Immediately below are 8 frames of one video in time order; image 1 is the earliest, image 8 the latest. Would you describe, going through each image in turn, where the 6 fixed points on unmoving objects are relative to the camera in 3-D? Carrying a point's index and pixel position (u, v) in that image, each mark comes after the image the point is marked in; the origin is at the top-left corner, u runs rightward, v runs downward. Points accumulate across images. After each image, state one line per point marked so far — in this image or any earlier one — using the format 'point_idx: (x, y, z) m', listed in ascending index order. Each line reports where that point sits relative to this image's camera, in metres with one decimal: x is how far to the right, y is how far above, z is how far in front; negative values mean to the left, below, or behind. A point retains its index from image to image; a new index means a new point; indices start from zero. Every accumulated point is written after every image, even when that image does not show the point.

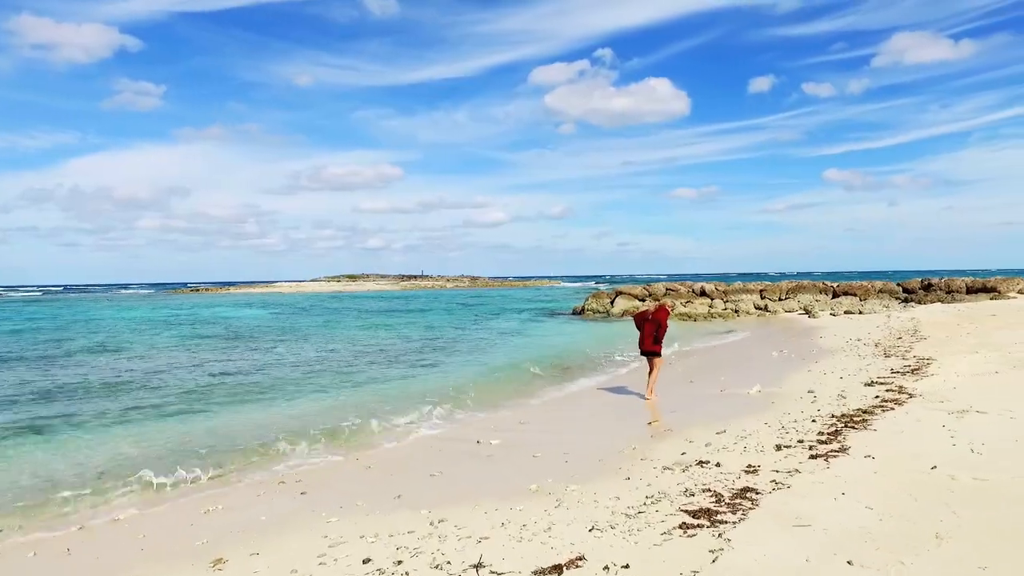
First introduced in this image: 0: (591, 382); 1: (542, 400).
0: (+2.1, -2.5, +16.1) m
1: (+0.7, -2.5, +13.8) m
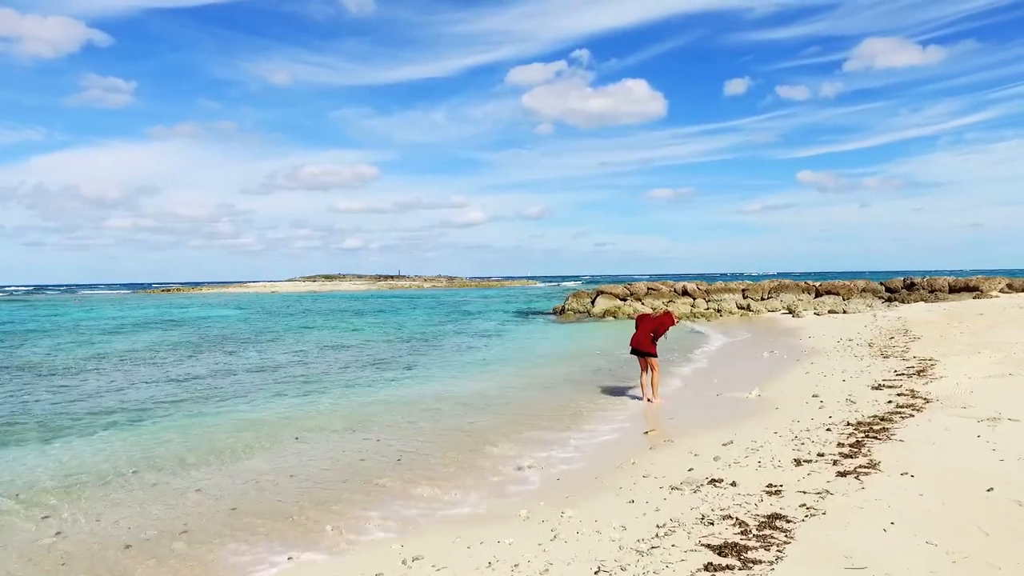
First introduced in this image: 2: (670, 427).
0: (+1.6, -2.5, +15.2) m
1: (+0.4, -2.4, +12.9) m
2: (+2.5, -2.2, +10.1) m
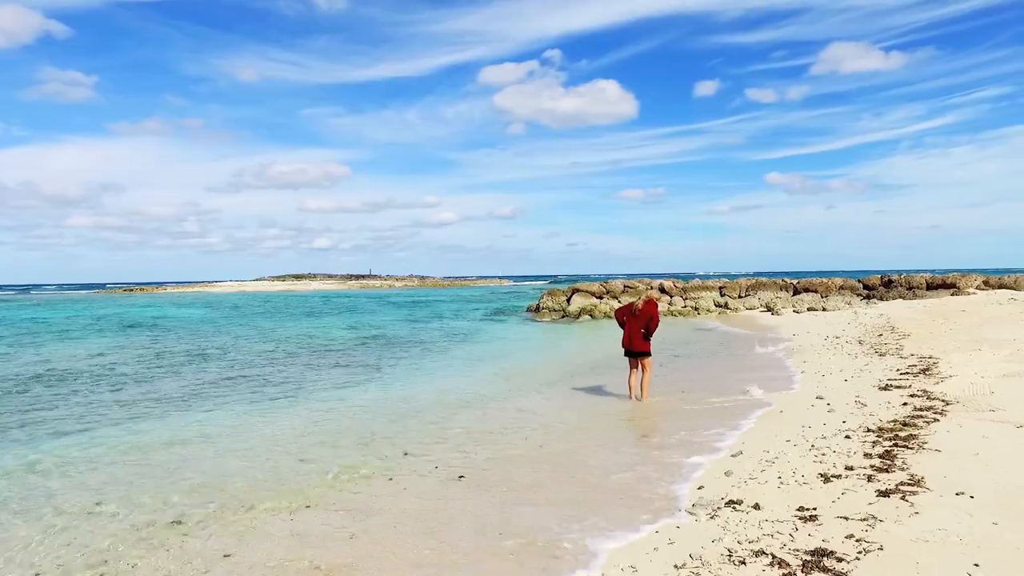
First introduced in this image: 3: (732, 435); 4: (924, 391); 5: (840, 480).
0: (+1.1, -2.4, +14.2) m
1: (-0.1, -2.3, +11.8) m
2: (+2.2, -2.1, +9.1) m
3: (+2.9, -2.0, +8.3) m
4: (+6.2, -1.5, +9.4) m
5: (+2.9, -1.7, +5.6) m
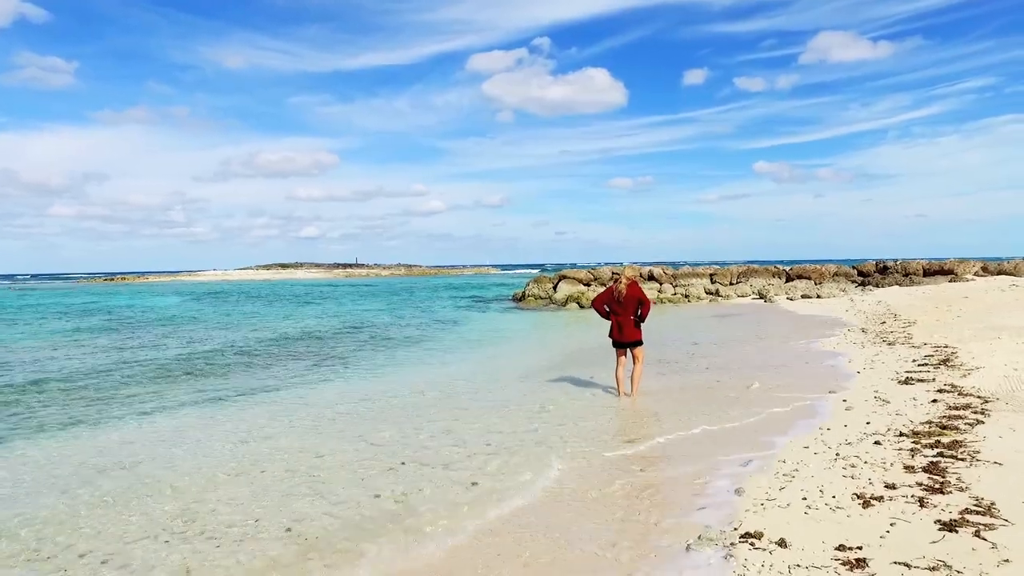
0: (+0.6, -2.0, +12.9) m
1: (-0.5, -2.0, +10.5) m
2: (+1.8, -1.8, +7.9) m
3: (+2.6, -1.7, +7.1) m
4: (+5.8, -1.3, +8.2) m
5: (+2.6, -1.5, +4.4) m
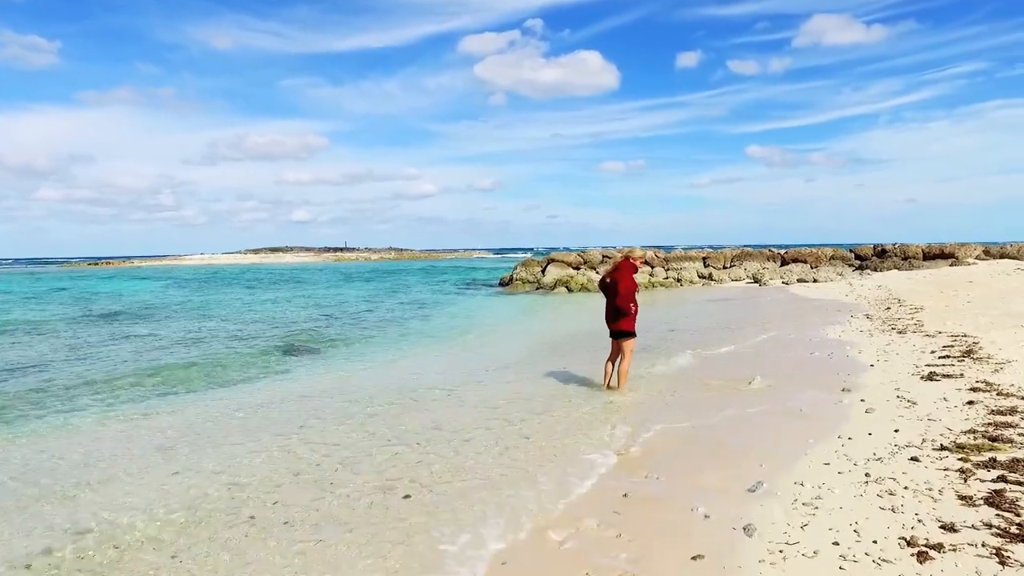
0: (+0.2, -1.7, +11.8) m
1: (-0.9, -1.8, +9.4) m
2: (+1.4, -1.6, +6.7) m
3: (+2.2, -1.6, +6.0) m
4: (+5.4, -1.1, +7.1) m
5: (+2.3, -1.4, +3.3) m
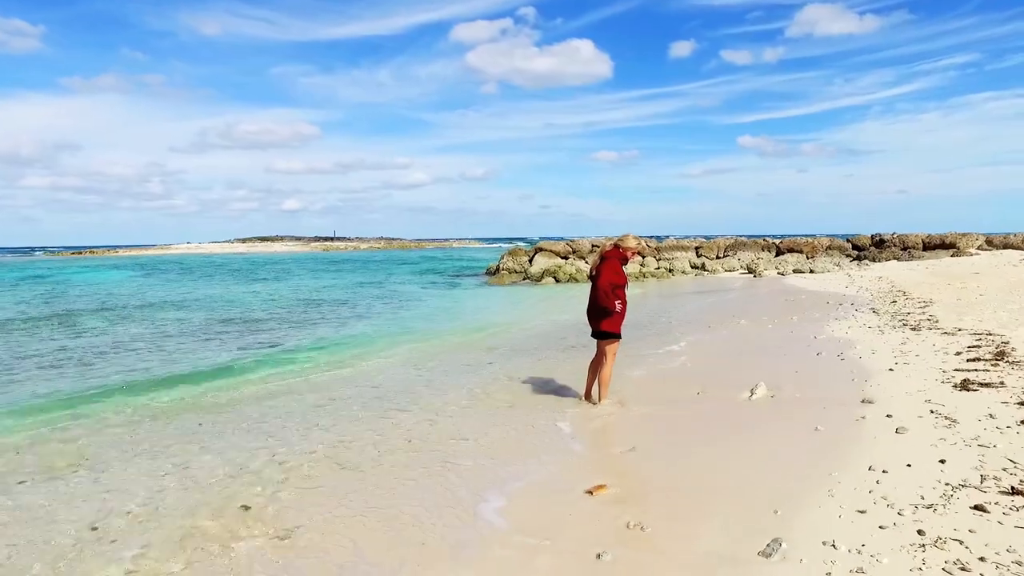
0: (-0.3, -1.5, +10.6) m
1: (-1.4, -1.7, +8.2) m
2: (+1.0, -1.6, +5.5) m
3: (+1.8, -1.5, +4.8) m
4: (+5.0, -1.0, +6.0) m
5: (+1.9, -1.4, +2.1) m
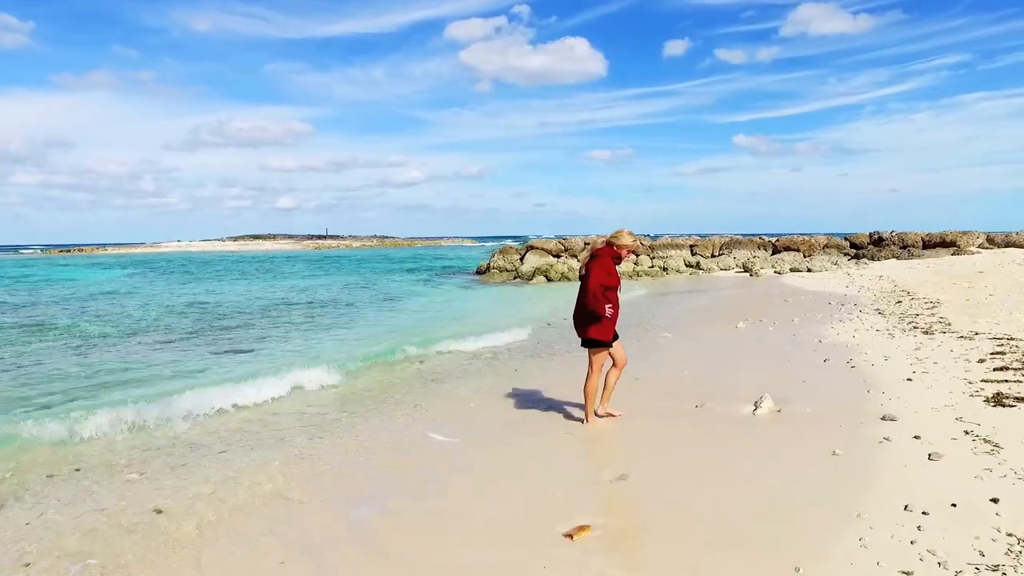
0: (-0.6, -1.5, +9.8) m
1: (-1.6, -1.7, +7.3) m
2: (+0.8, -1.6, +4.7) m
3: (+1.6, -1.5, +4.0) m
4: (+4.7, -1.0, +5.2) m
5: (+1.7, -1.4, +1.3) m
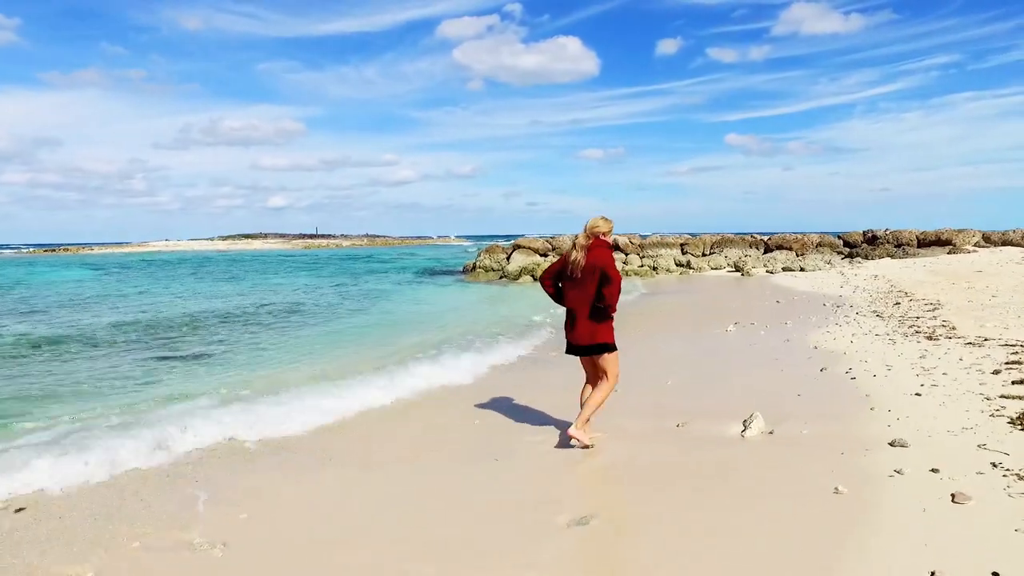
0: (-1.0, -1.6, +8.9) m
1: (-2.0, -1.7, +6.5) m
2: (+0.4, -1.6, +3.9) m
3: (+1.2, -1.6, +3.2) m
4: (+4.3, -1.1, +4.4) m
5: (+1.3, -1.5, +0.5) m
